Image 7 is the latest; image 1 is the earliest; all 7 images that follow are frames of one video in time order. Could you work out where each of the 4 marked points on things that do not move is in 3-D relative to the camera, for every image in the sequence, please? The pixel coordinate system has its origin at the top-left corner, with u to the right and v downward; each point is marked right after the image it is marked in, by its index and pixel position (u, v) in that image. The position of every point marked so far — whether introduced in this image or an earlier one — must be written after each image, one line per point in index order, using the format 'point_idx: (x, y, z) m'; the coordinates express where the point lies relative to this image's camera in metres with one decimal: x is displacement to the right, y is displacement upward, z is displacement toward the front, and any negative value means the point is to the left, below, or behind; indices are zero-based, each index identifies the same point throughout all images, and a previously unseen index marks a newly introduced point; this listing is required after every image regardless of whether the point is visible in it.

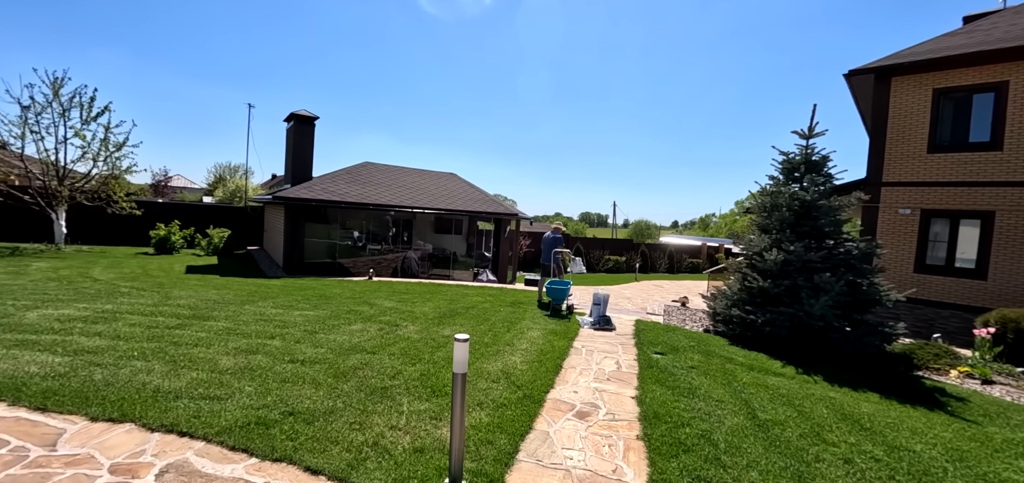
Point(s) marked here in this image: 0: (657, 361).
0: (+1.9, -1.5, +5.5) m
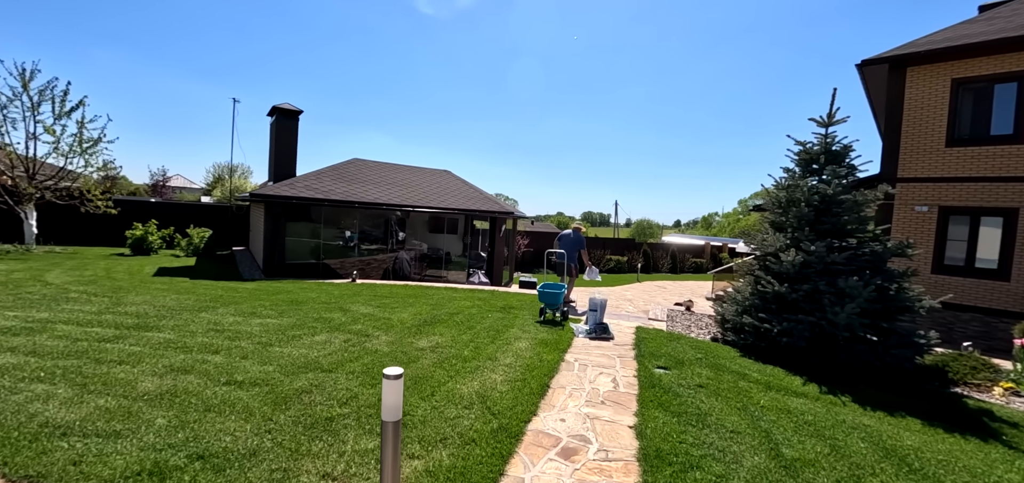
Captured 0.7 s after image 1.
0: (+1.6, -1.5, +4.8) m
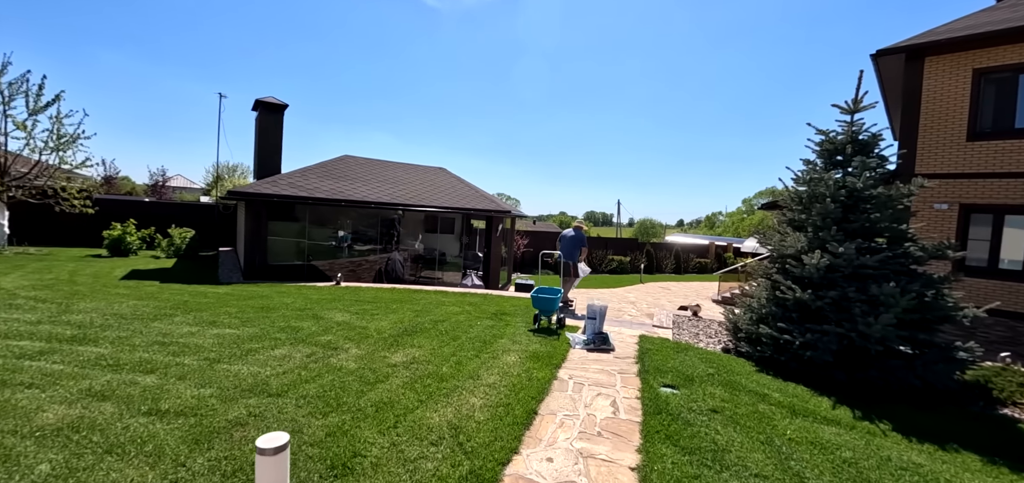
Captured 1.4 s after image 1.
0: (+1.5, -1.5, +4.1) m
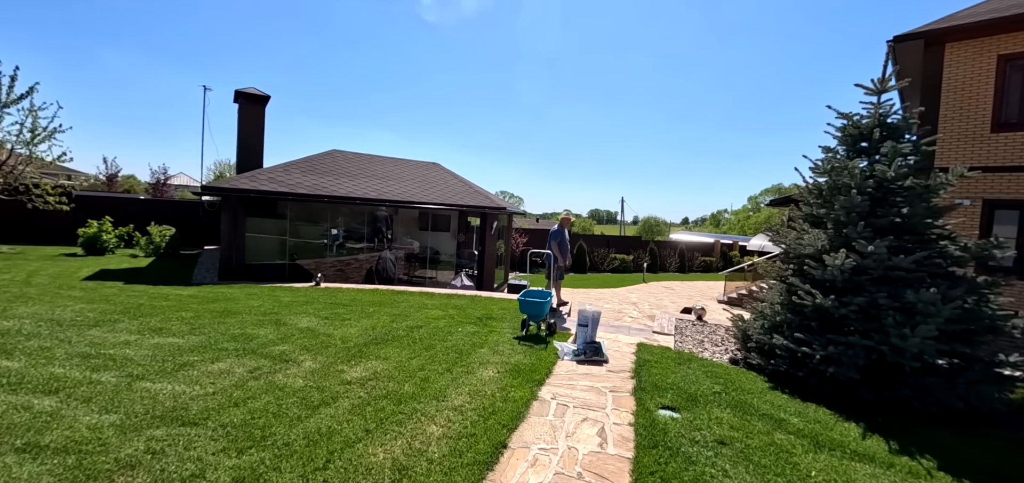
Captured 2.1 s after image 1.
0: (+1.2, -1.5, +3.5) m
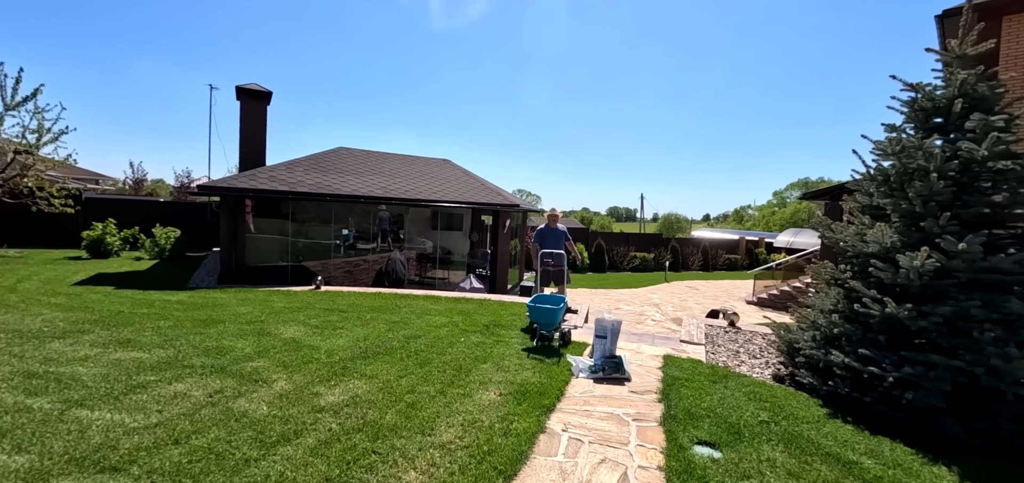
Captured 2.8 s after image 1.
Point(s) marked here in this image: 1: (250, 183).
0: (+1.2, -1.5, +2.8) m
1: (-6.0, +1.3, +9.8) m
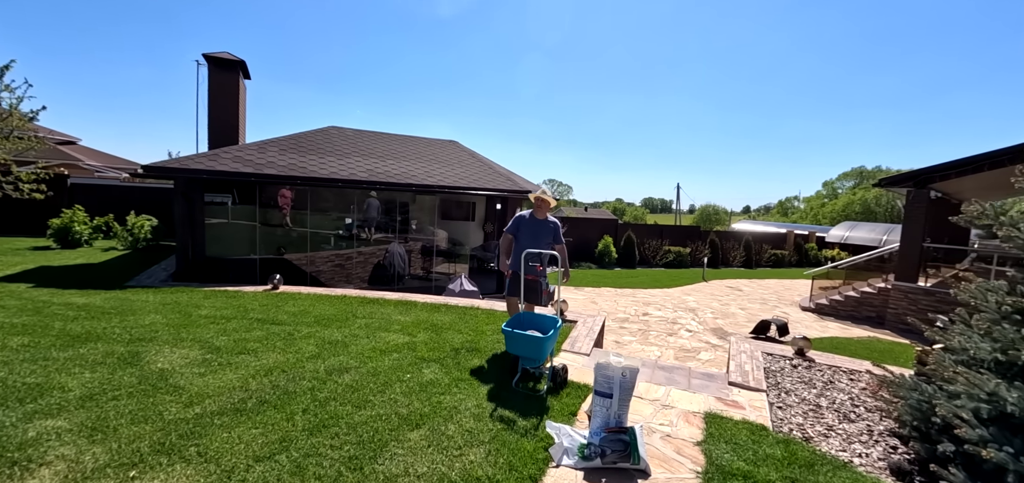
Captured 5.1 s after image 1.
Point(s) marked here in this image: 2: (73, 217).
0: (+0.7, -1.5, +1.0) m
1: (-5.9, +1.5, +8.5) m
2: (-10.4, +0.6, +10.2) m
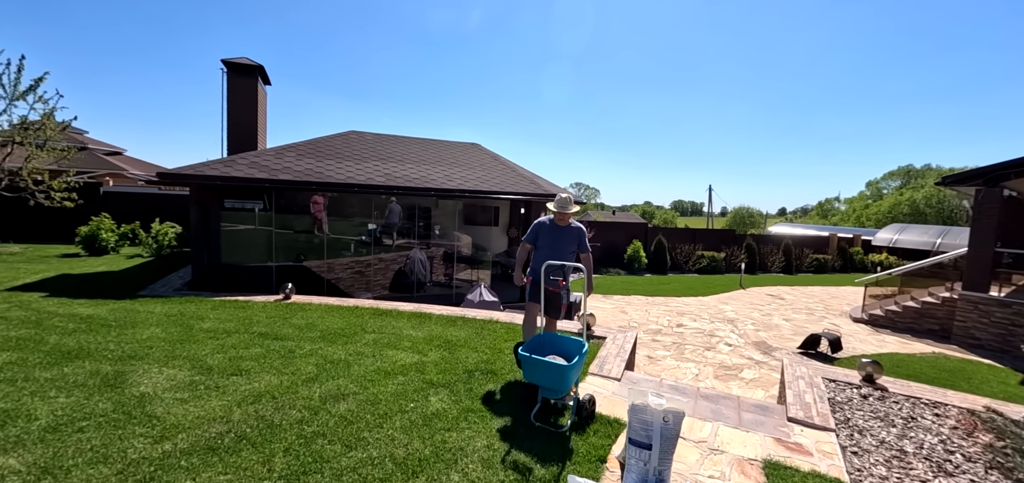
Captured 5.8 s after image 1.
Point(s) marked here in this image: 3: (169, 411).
0: (+0.7, -1.6, +0.5) m
1: (-5.5, +1.4, +8.4) m
2: (-9.9, +0.4, +10.3) m
3: (-2.4, -1.2, +3.1) m
